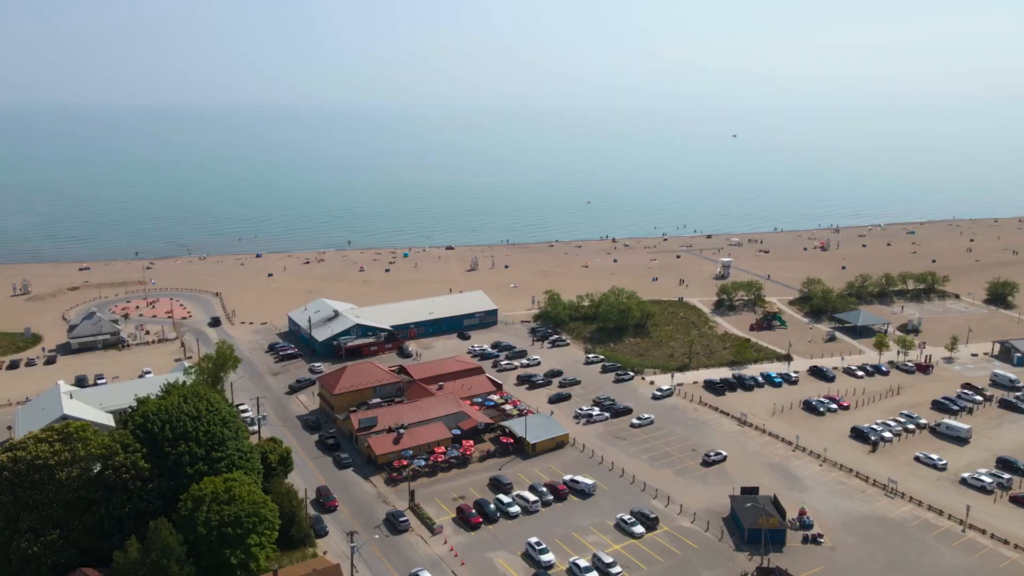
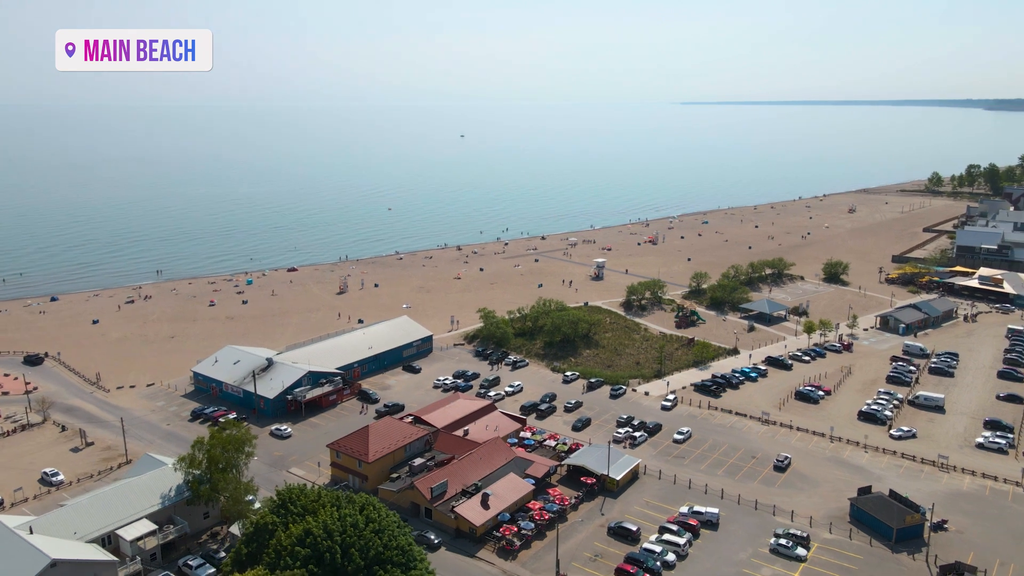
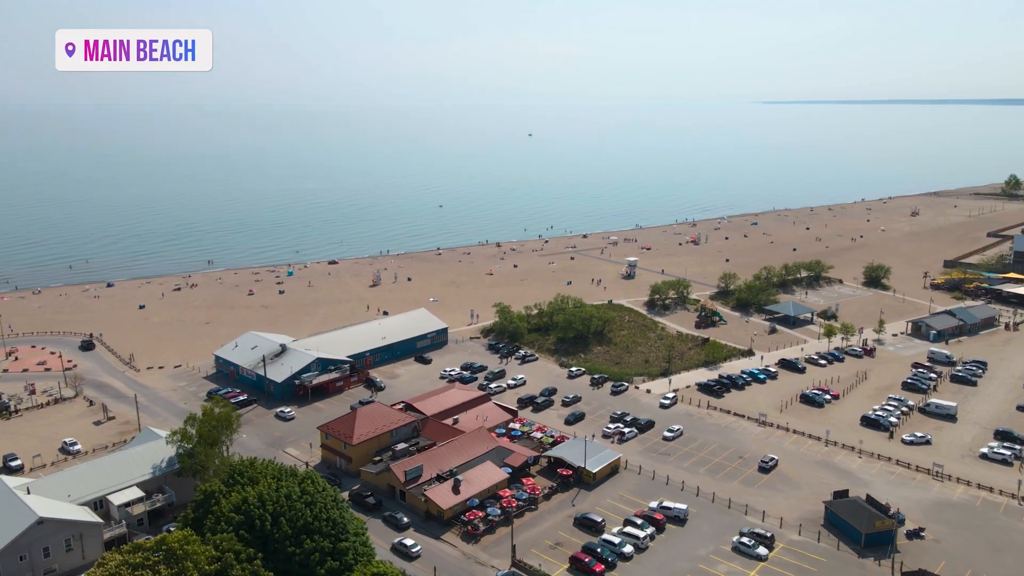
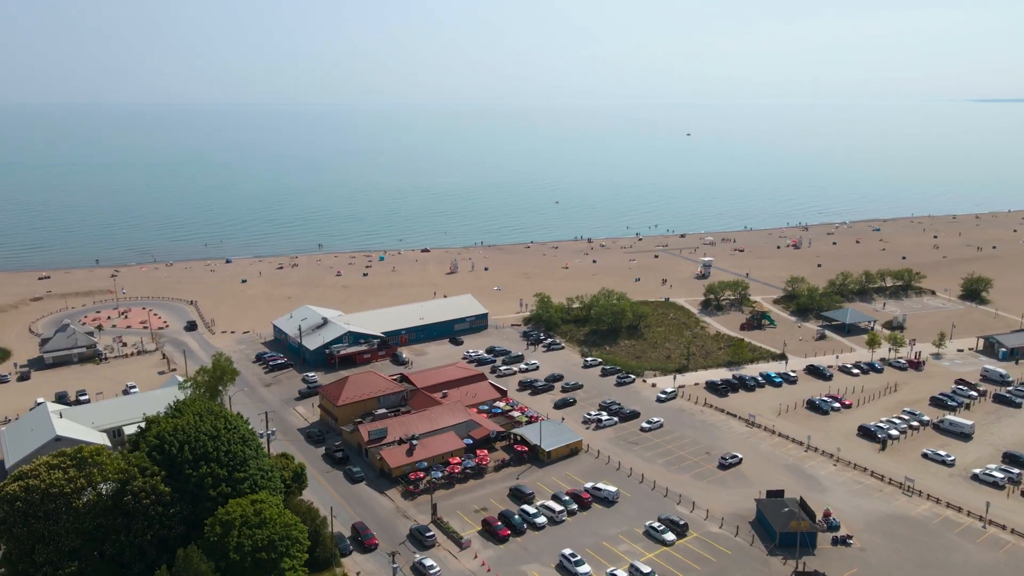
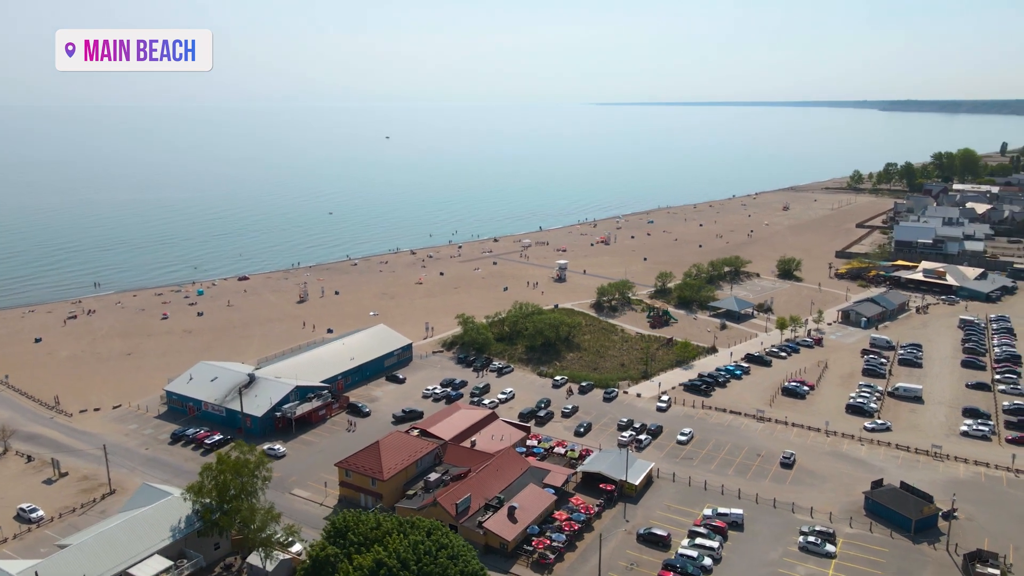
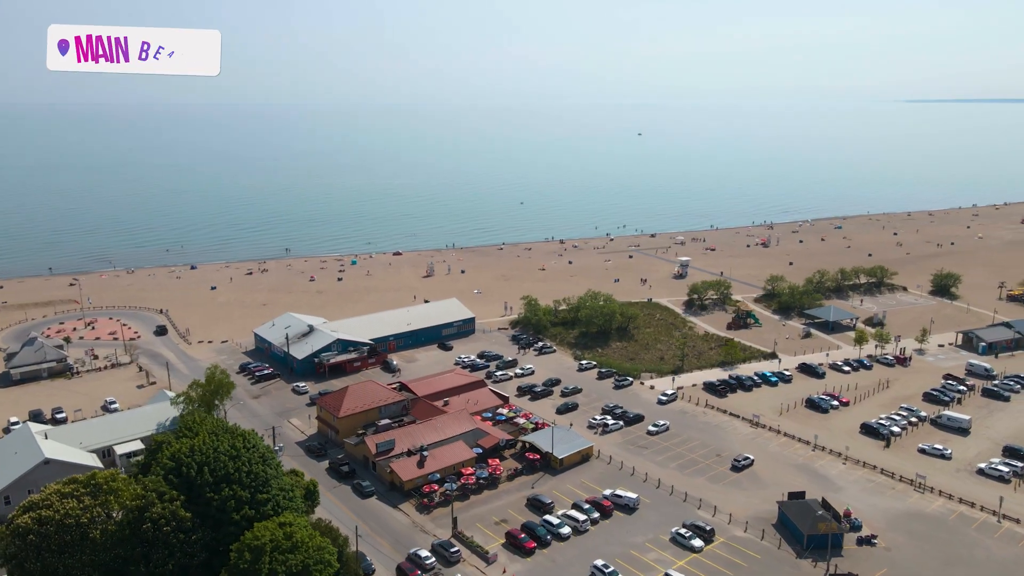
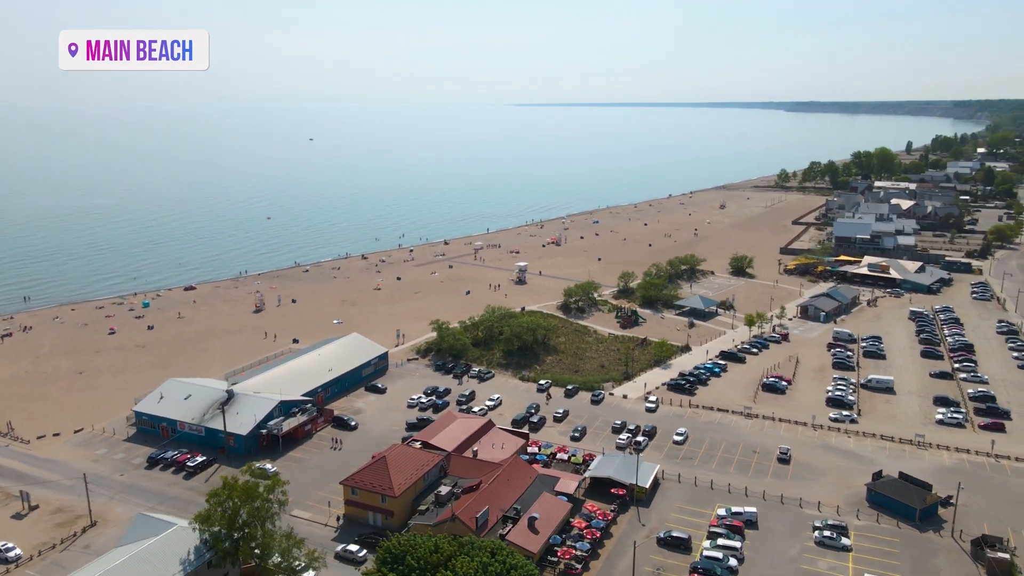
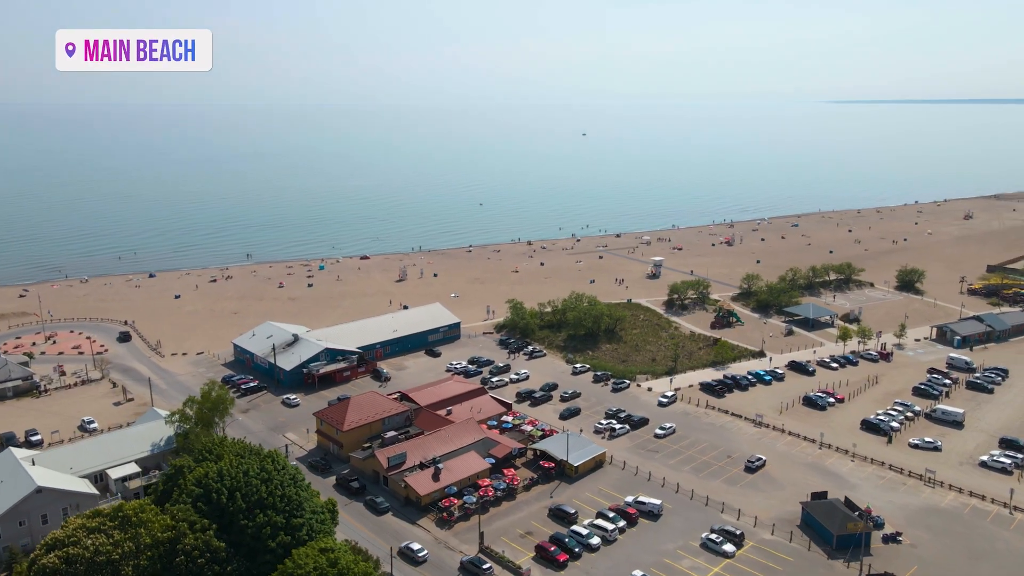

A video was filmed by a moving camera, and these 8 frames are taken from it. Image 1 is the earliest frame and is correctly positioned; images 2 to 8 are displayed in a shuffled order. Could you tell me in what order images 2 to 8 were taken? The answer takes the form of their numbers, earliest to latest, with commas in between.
4, 6, 8, 3, 2, 5, 7
